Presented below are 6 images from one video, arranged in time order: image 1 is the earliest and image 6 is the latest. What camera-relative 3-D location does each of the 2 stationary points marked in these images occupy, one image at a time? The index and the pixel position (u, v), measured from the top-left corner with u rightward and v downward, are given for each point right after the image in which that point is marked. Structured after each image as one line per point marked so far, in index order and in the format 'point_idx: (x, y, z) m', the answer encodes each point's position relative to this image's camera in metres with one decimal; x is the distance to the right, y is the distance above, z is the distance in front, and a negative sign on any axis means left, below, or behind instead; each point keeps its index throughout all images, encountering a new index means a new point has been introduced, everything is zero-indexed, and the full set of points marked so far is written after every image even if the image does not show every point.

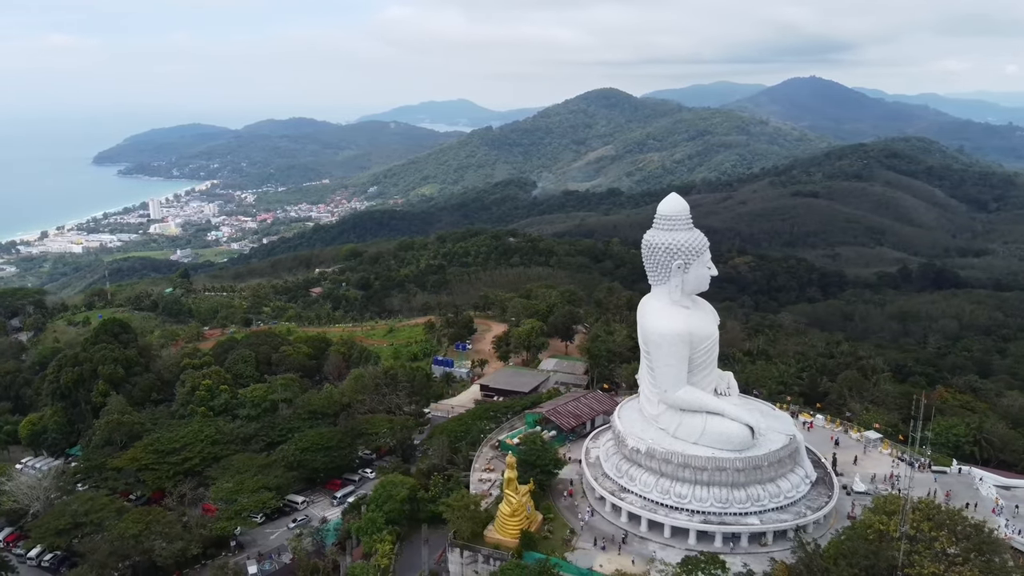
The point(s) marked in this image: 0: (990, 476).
0: (+12.7, -5.0, +18.9) m
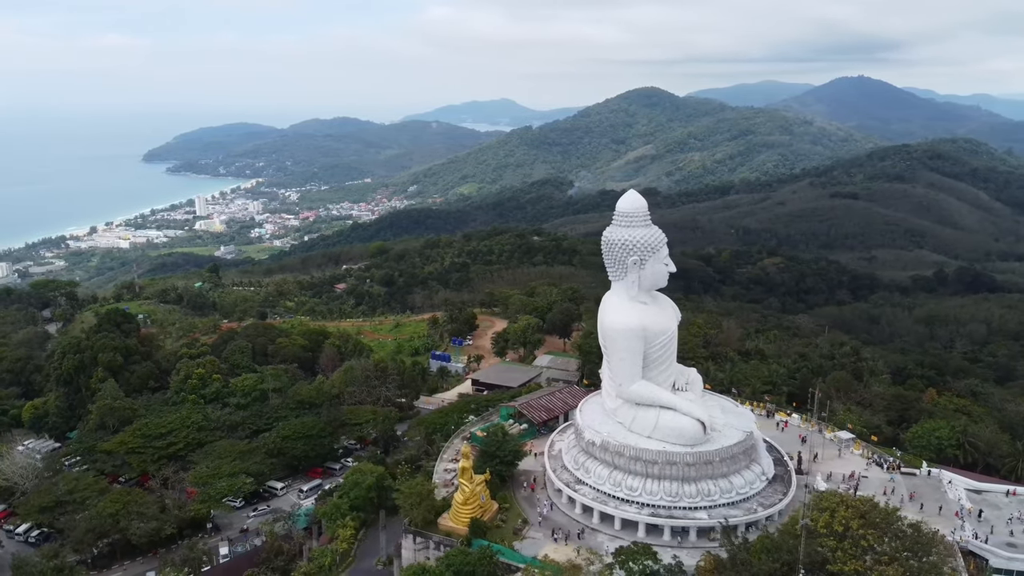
0: (+11.7, -5.0, +18.7) m
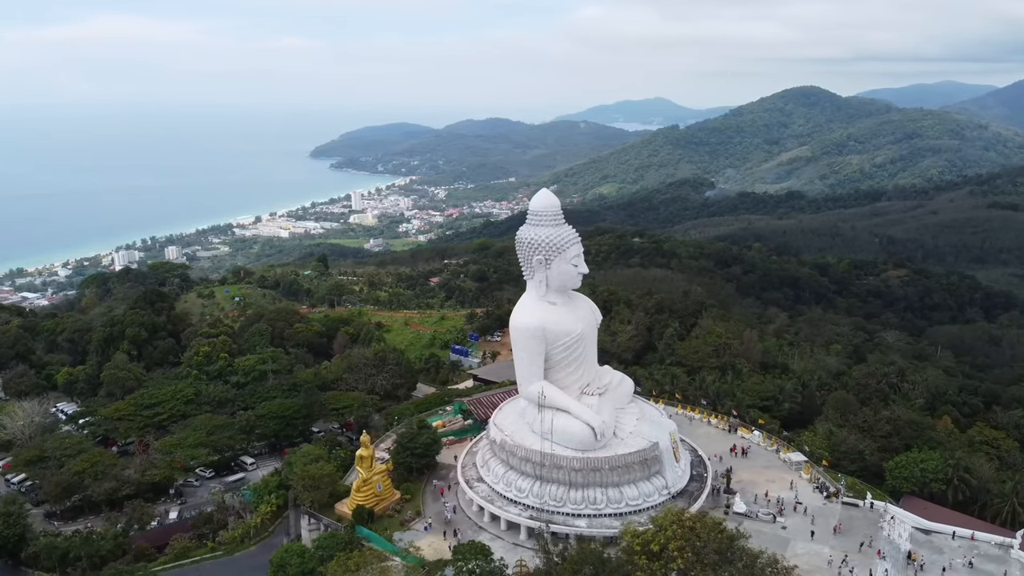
0: (+9.3, -5.4, +17.0) m
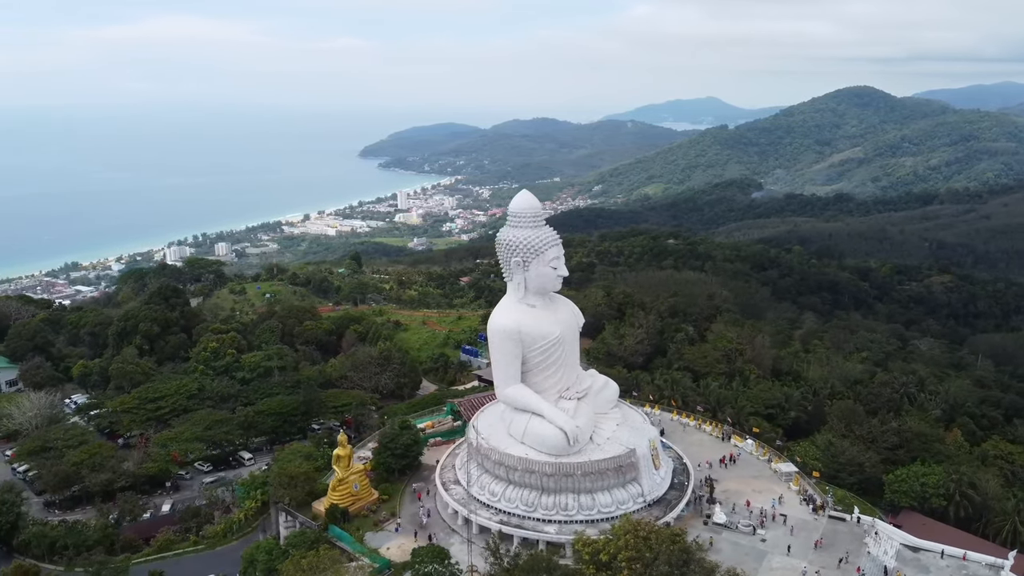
0: (+8.8, -5.5, +16.4) m
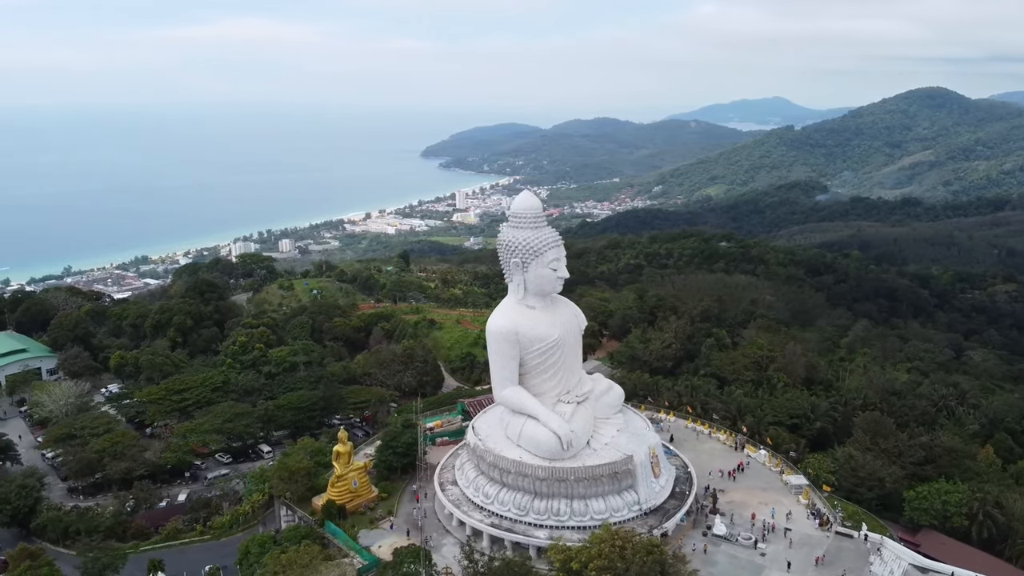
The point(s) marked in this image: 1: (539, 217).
0: (+8.6, -5.7, +15.6) m
1: (+0.6, +1.7, +16.5) m
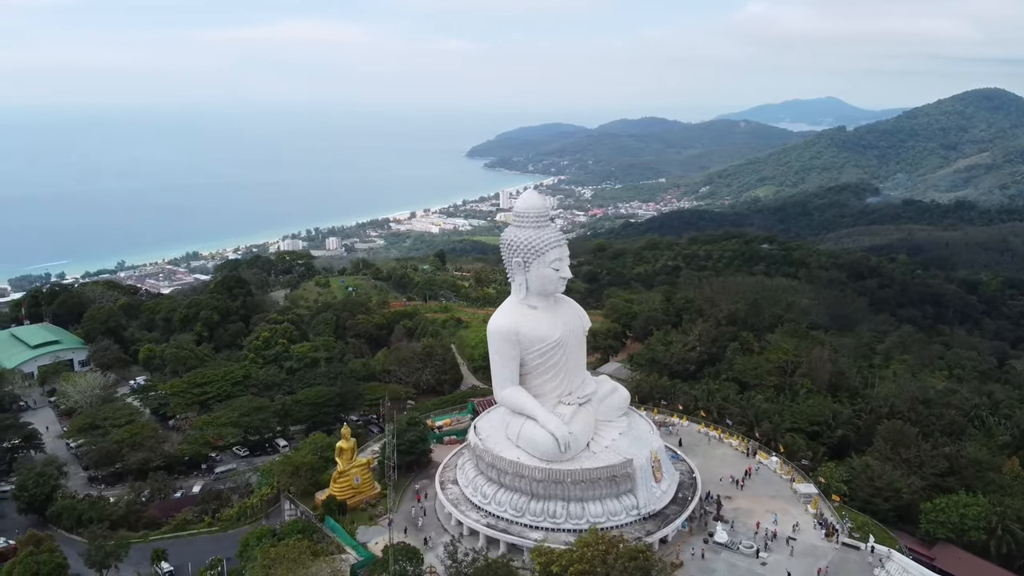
0: (+8.5, -5.8, +15.1) m
1: (+0.7, +1.7, +16.4) m
